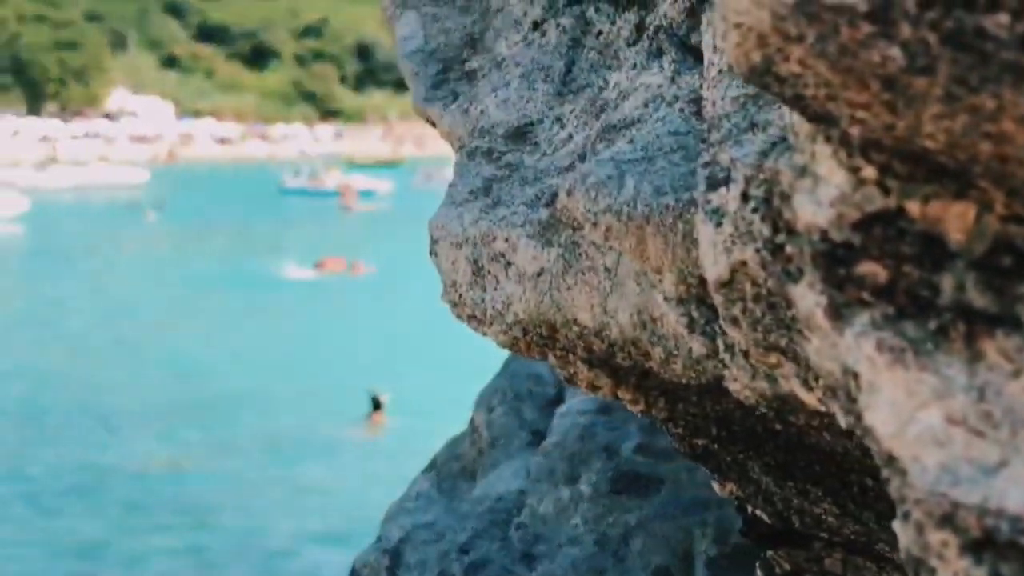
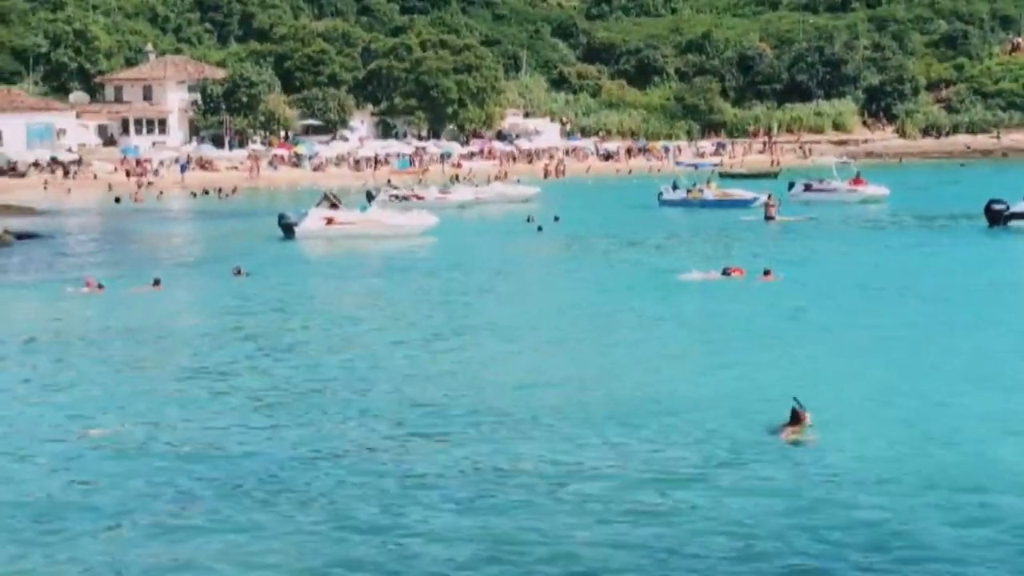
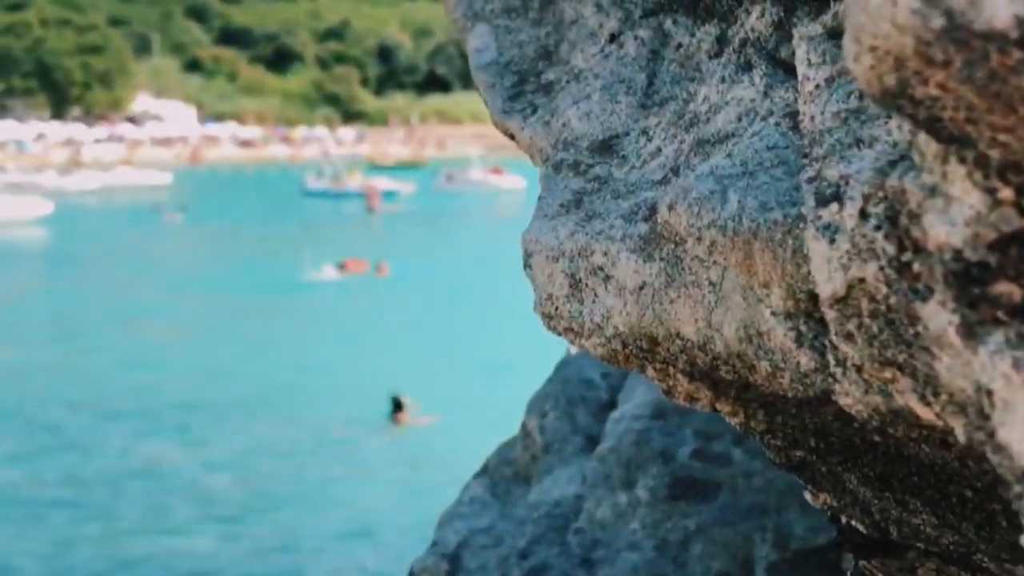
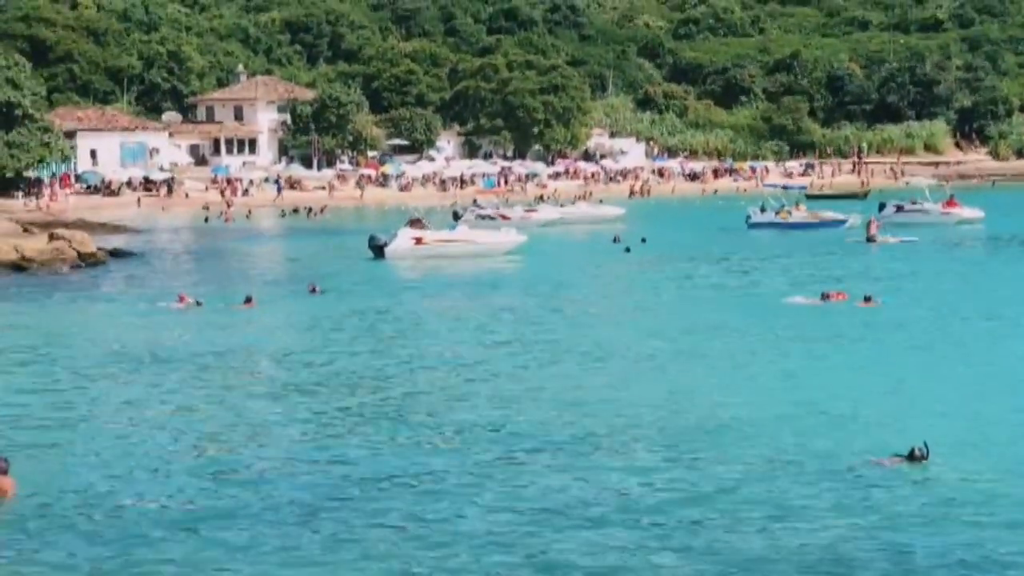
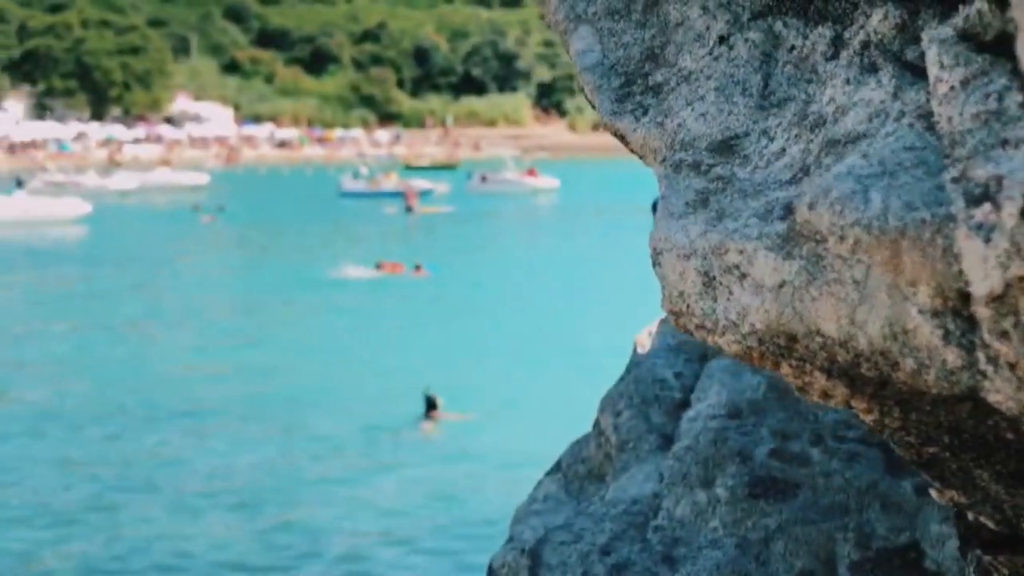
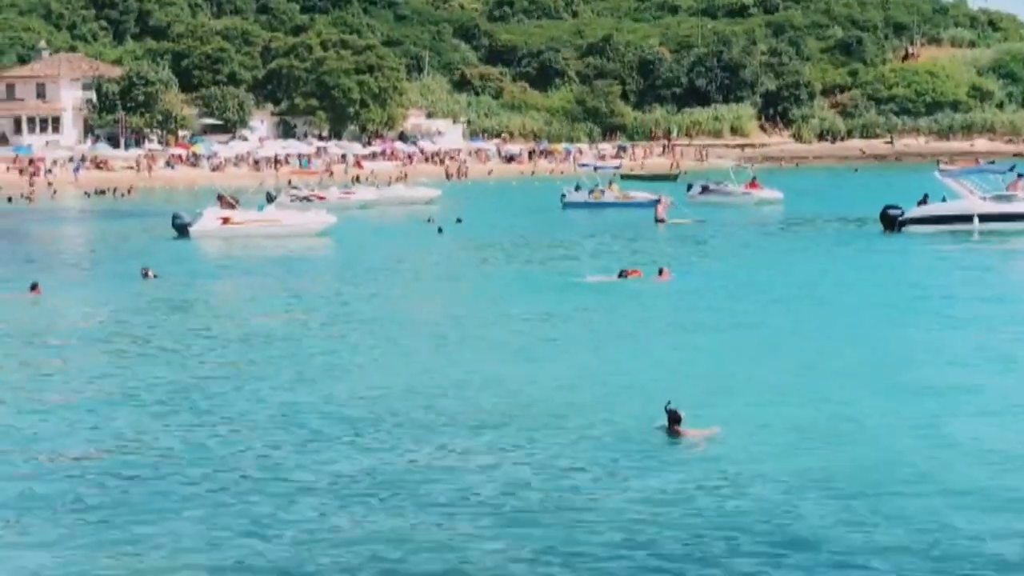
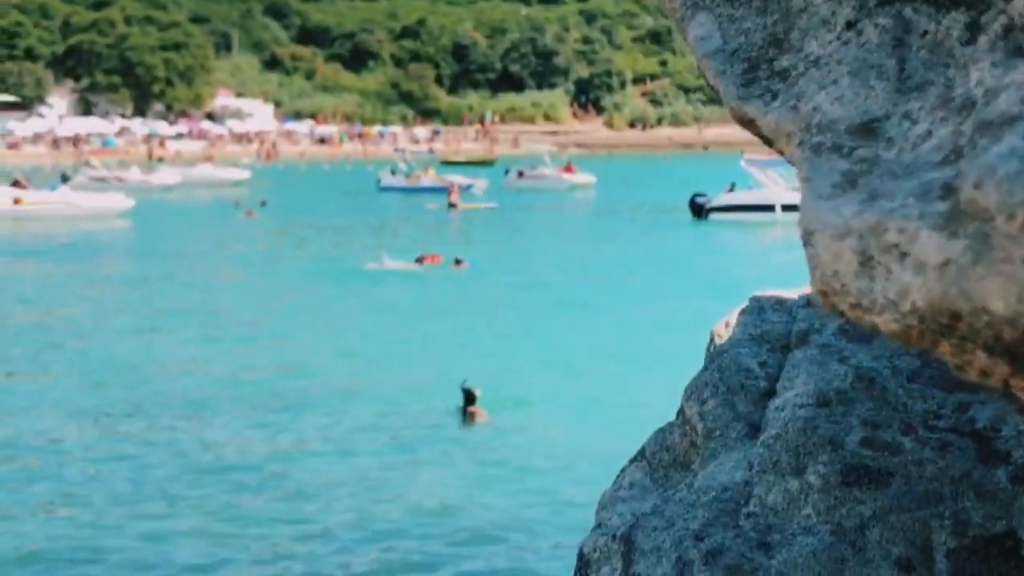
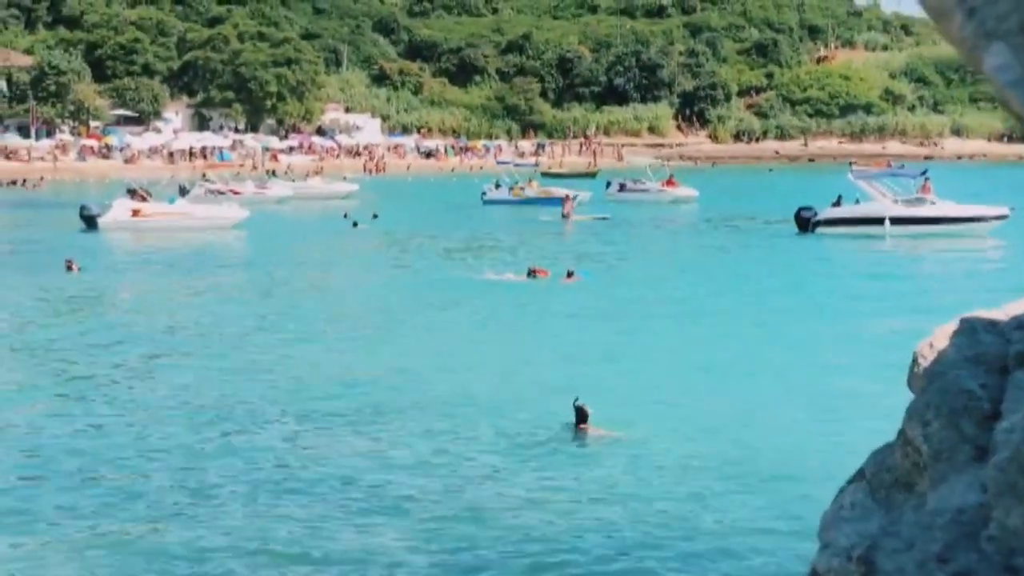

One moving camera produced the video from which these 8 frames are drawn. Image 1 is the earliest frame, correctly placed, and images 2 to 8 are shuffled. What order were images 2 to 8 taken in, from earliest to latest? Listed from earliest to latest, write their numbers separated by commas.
3, 5, 7, 8, 6, 2, 4
